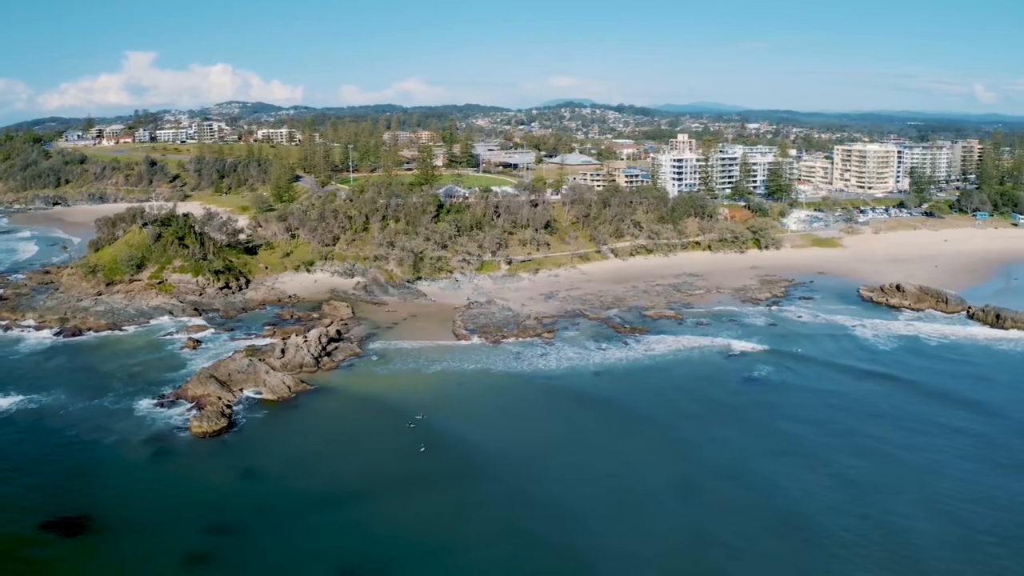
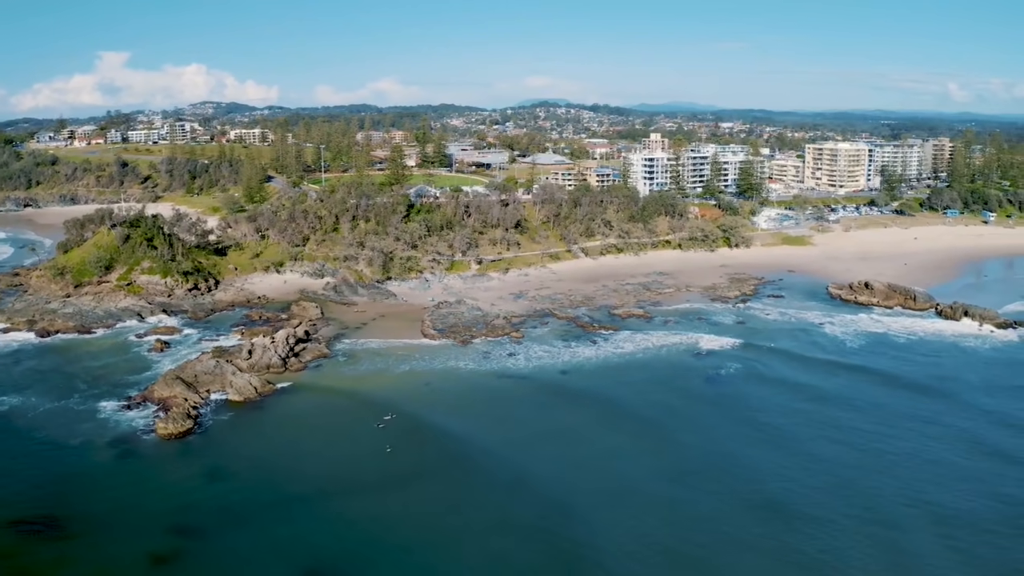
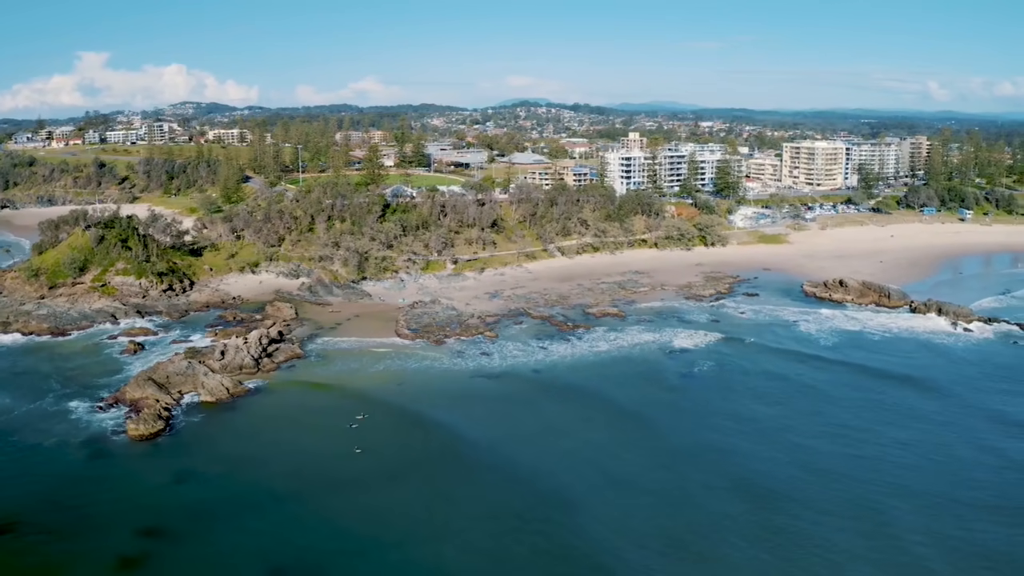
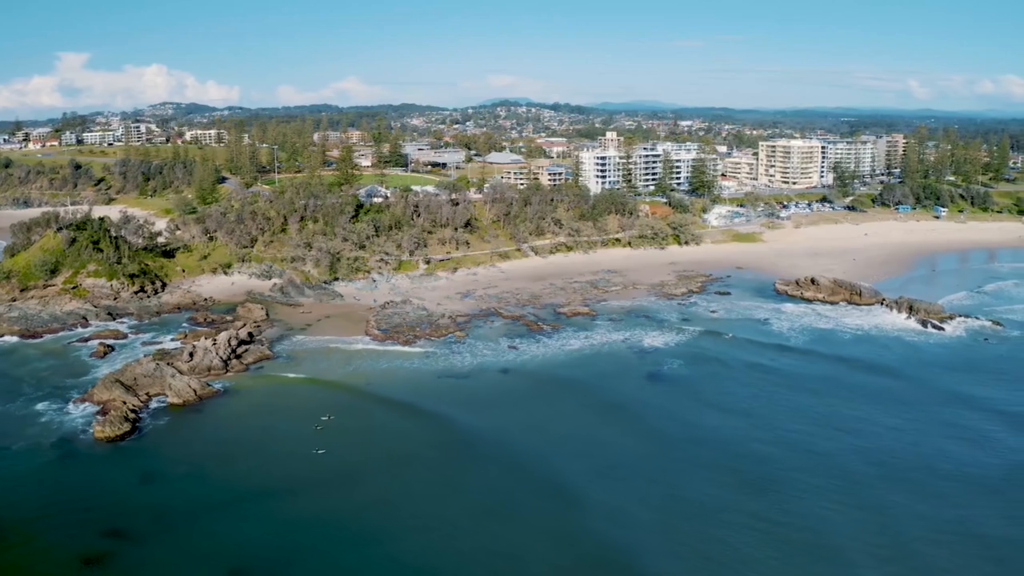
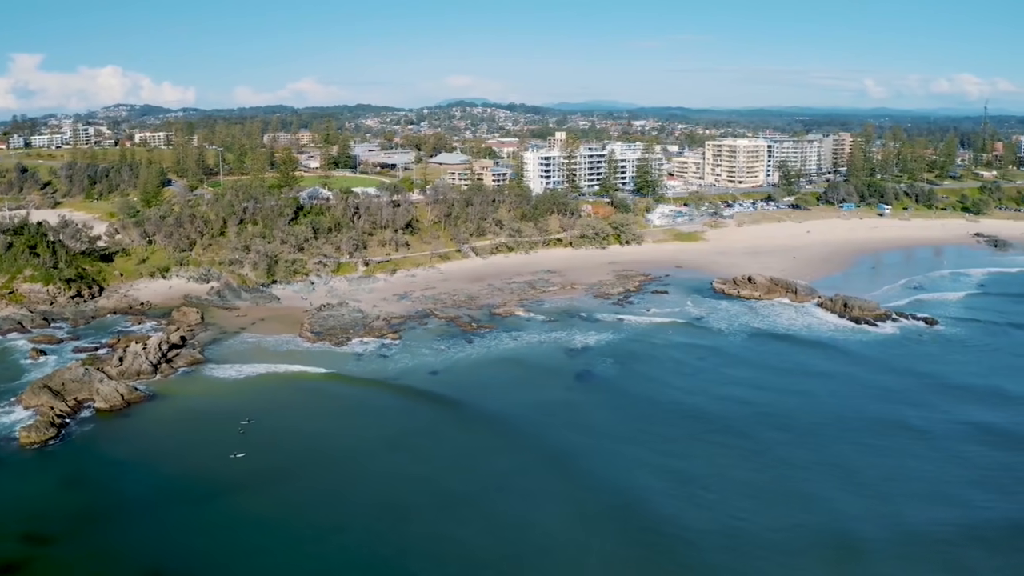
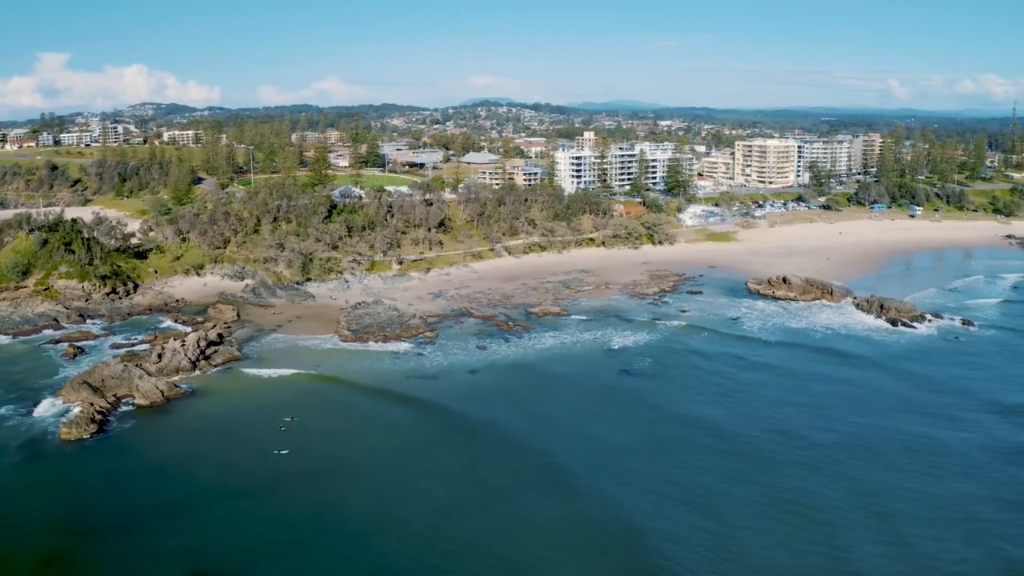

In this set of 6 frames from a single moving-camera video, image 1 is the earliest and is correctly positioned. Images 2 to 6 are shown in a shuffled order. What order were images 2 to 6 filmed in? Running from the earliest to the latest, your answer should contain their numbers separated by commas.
2, 3, 4, 6, 5
